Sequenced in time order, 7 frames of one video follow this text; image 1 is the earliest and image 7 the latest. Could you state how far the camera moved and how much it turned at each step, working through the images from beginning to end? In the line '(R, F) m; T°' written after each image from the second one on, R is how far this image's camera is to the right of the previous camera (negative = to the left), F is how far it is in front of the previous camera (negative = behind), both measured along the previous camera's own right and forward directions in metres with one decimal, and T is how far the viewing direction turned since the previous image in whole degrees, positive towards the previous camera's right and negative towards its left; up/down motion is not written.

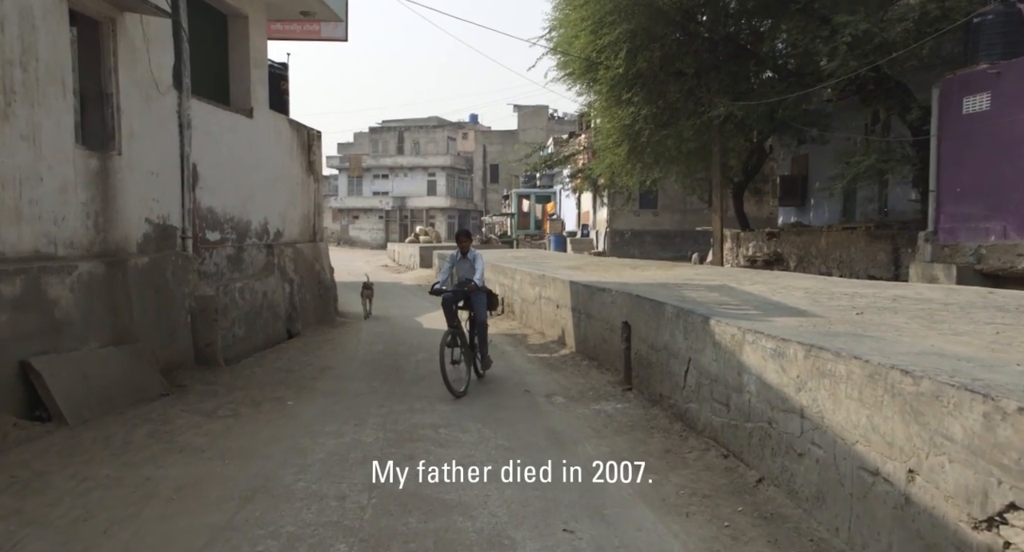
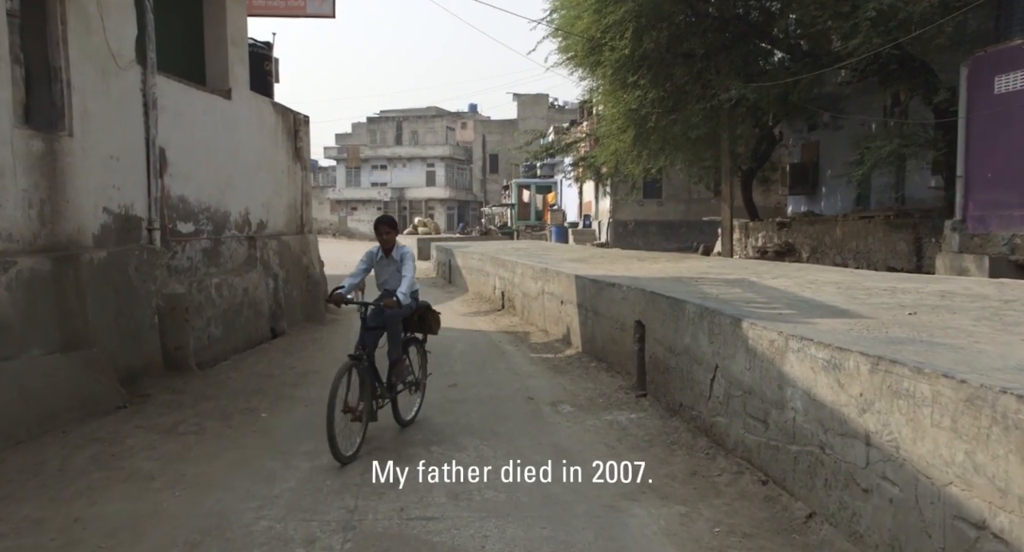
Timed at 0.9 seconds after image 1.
(0.0, +0.8) m; 0°
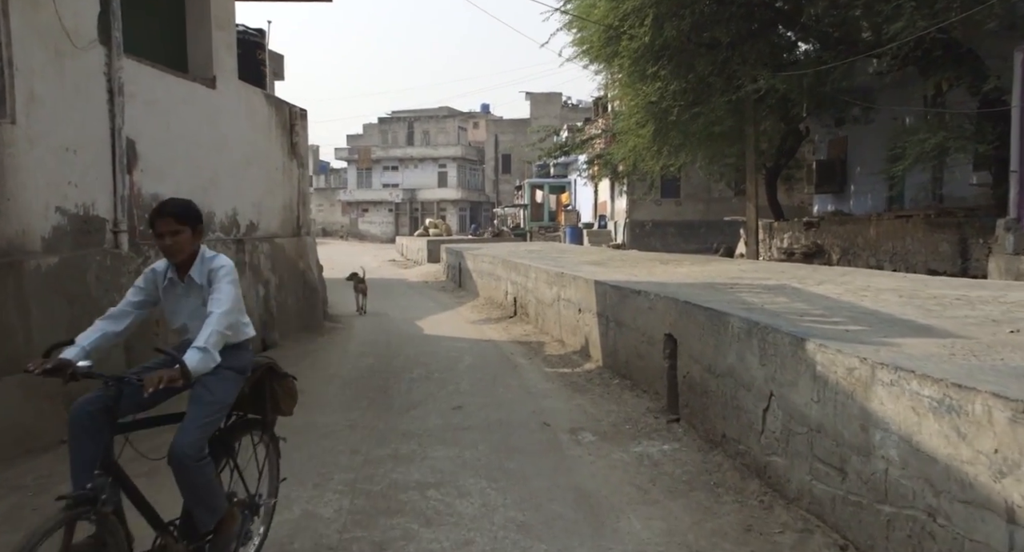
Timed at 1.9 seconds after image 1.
(0.0, +0.9) m; -1°
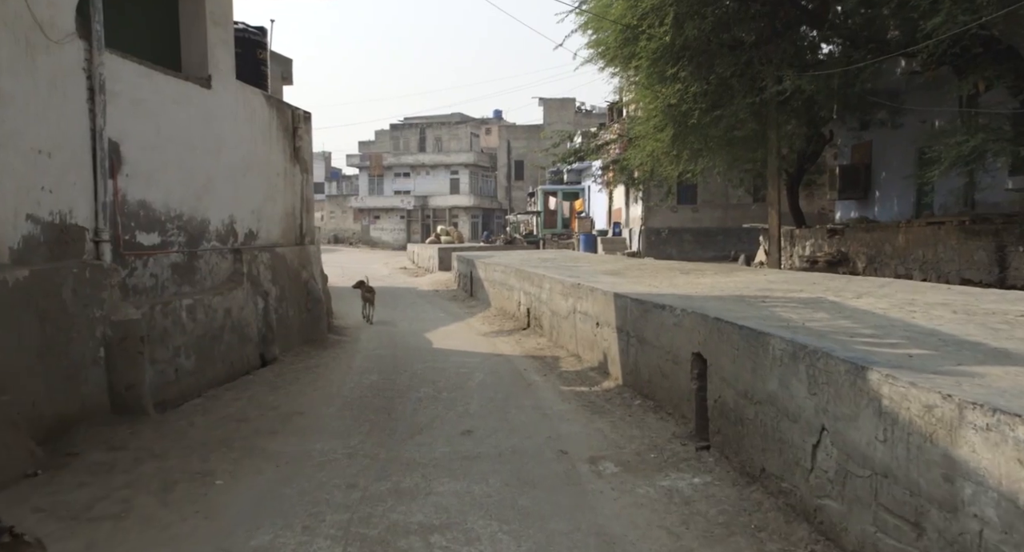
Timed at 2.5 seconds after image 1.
(0.0, +0.5) m; -1°
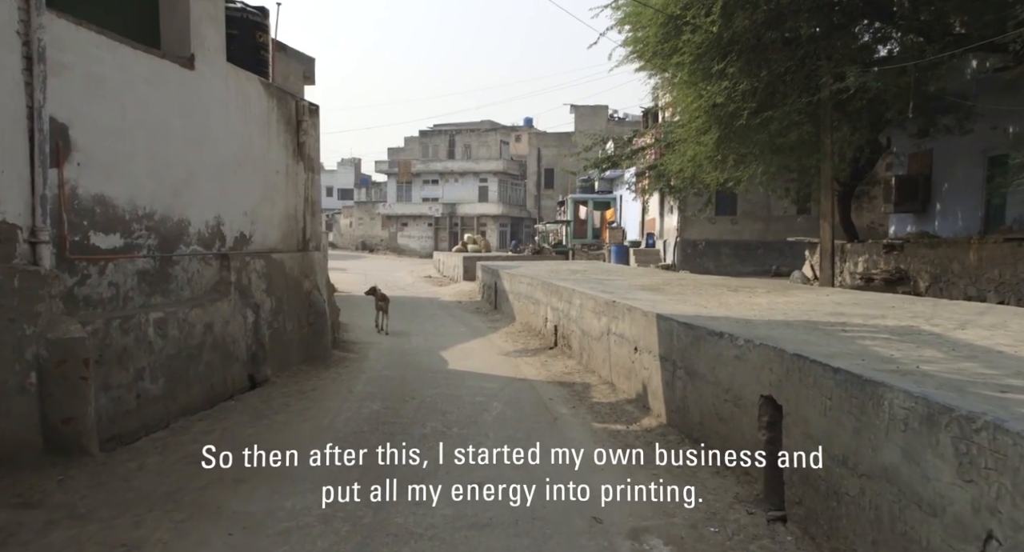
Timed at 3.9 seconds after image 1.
(0.0, +1.2) m; -2°
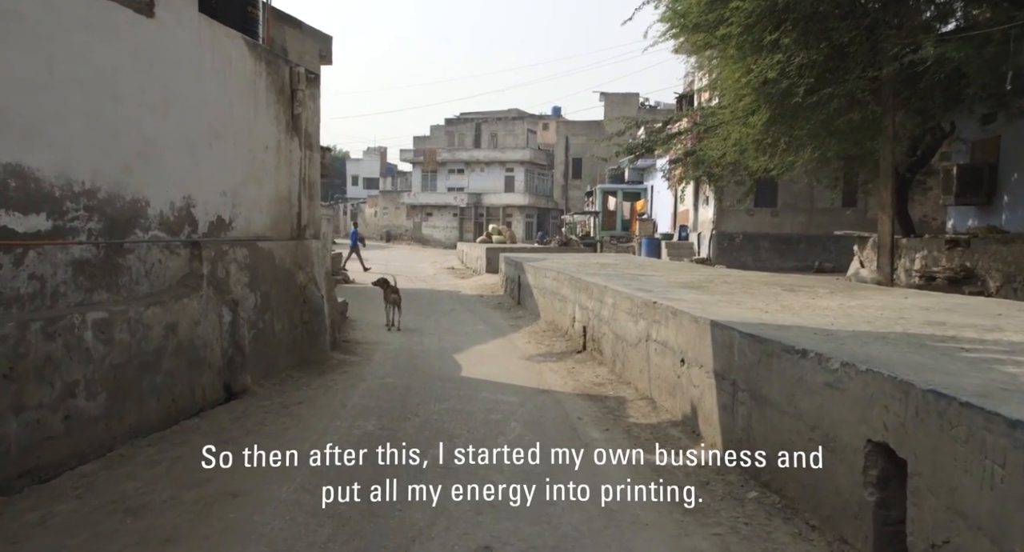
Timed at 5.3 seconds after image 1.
(0.0, +1.2) m; -2°
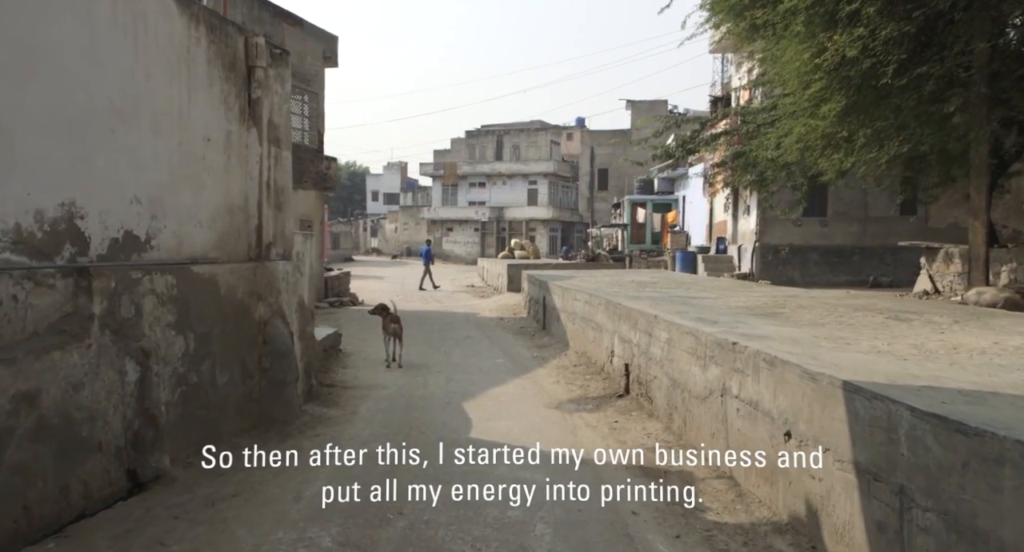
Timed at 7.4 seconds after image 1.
(0.0, +2.0) m; -2°
